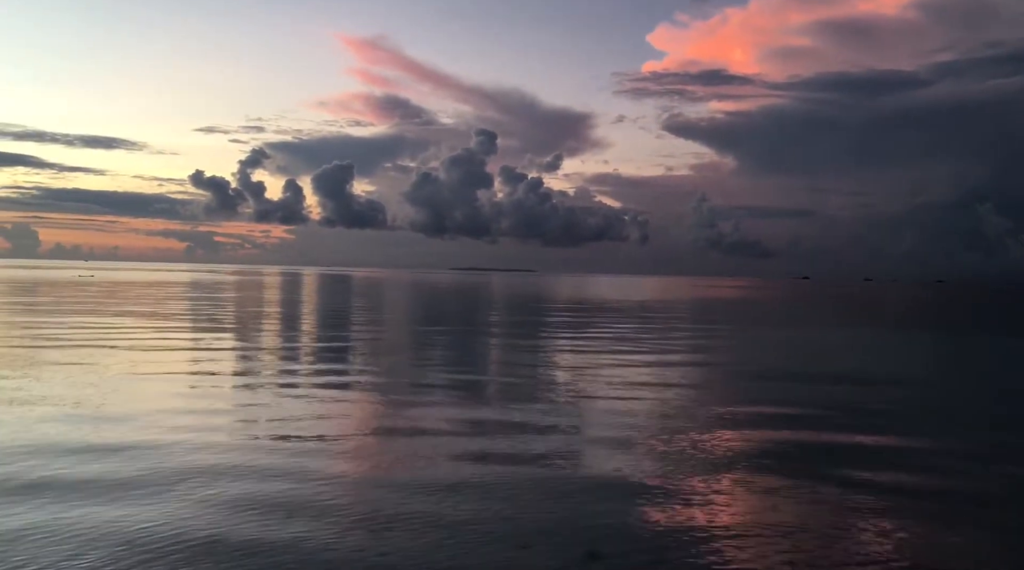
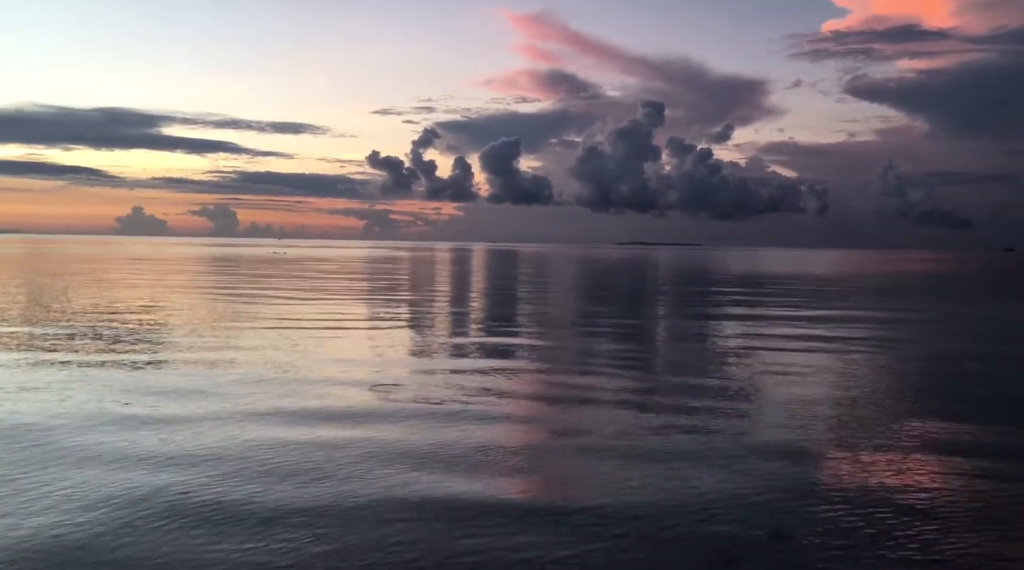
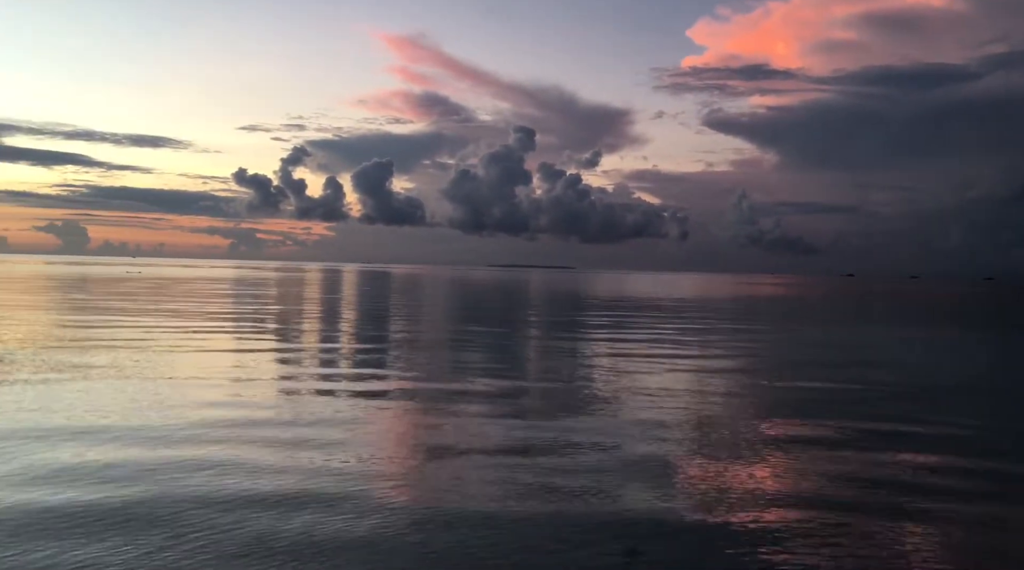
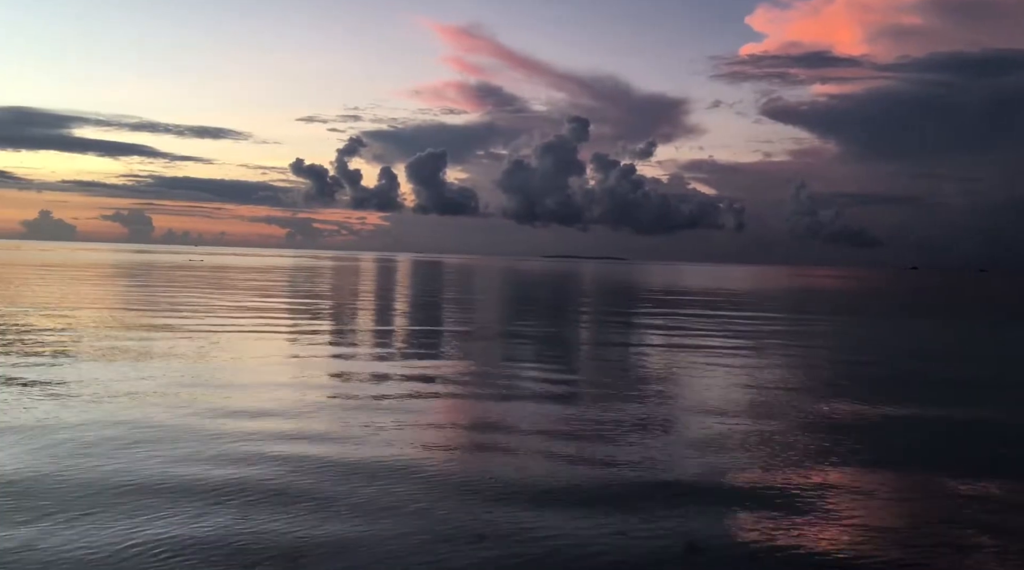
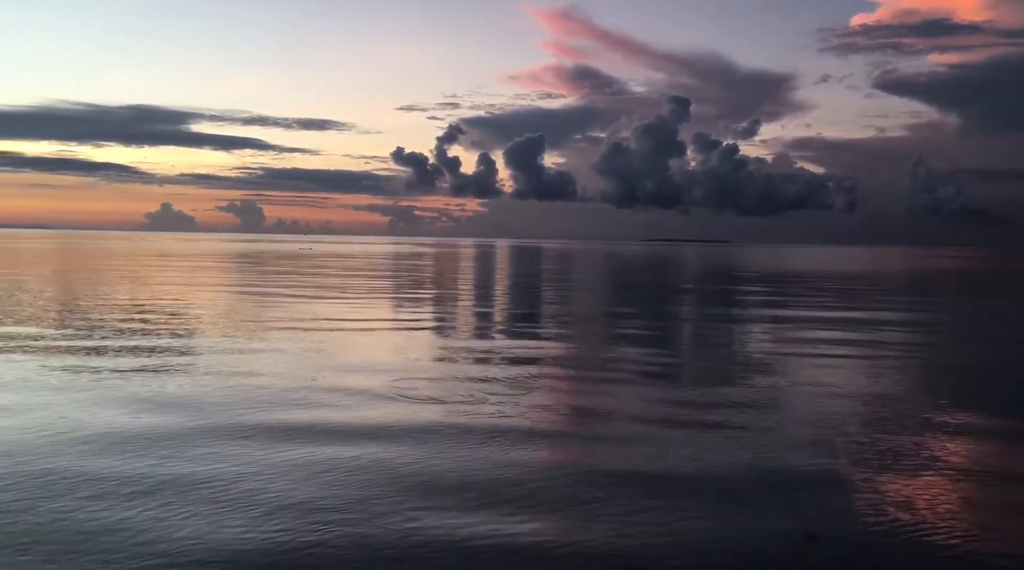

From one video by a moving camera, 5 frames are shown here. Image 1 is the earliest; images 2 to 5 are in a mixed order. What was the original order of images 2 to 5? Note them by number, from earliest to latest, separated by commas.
3, 4, 2, 5
